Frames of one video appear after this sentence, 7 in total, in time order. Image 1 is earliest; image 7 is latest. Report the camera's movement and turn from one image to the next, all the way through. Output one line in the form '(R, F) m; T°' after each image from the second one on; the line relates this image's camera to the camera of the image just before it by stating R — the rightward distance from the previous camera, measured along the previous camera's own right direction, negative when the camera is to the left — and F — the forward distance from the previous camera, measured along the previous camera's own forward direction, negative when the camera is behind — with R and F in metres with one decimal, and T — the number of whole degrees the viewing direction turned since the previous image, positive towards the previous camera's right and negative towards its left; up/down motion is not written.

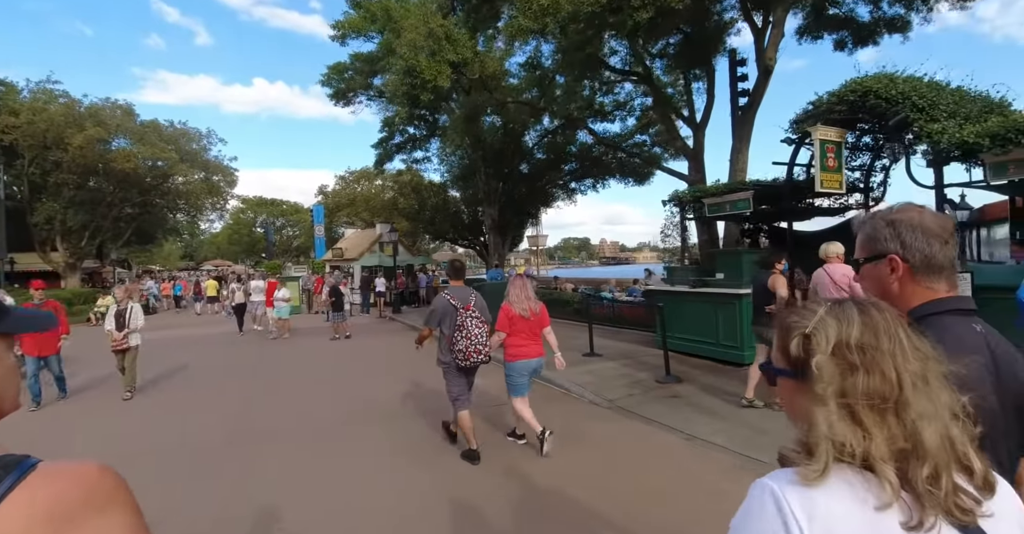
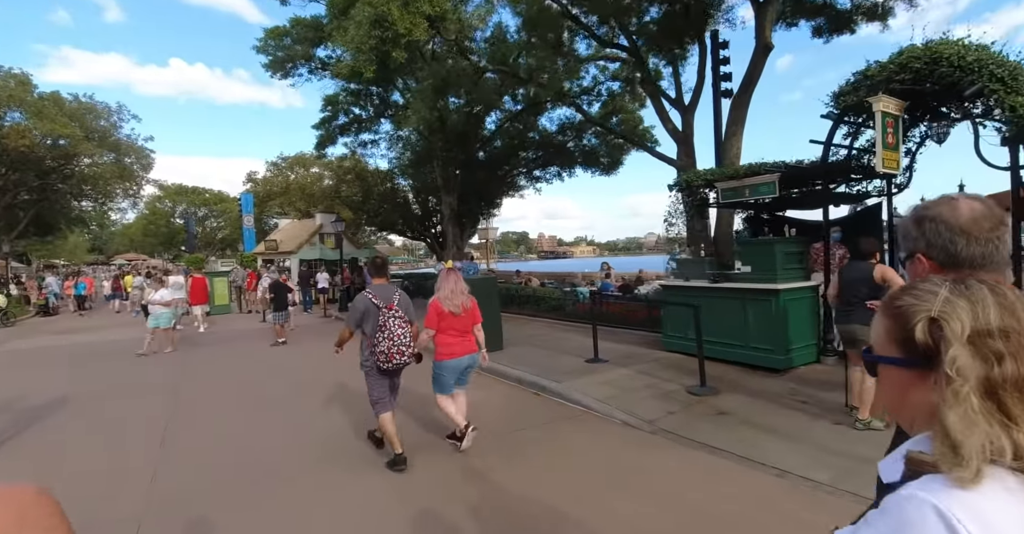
(-0.8, +1.3) m; +7°
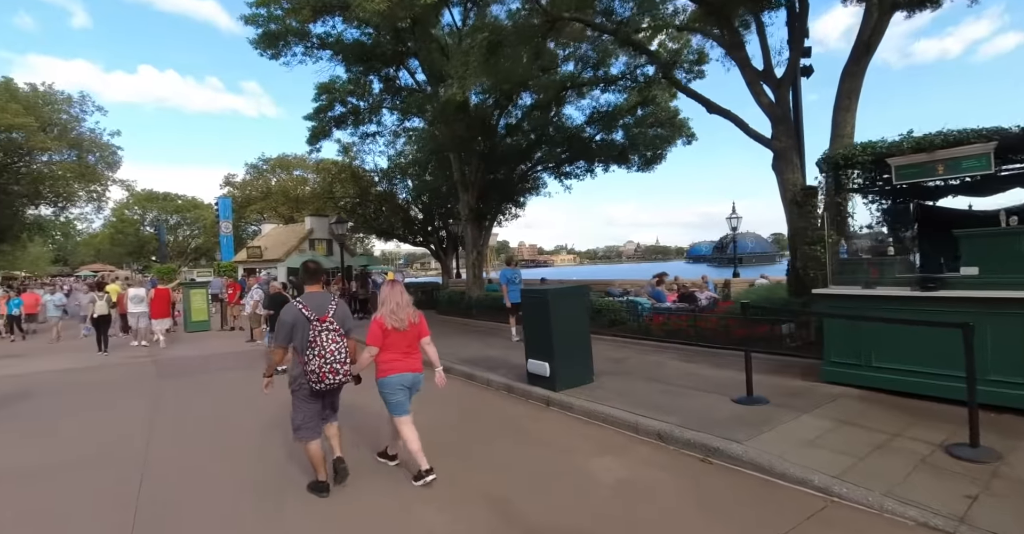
(-1.5, +2.1) m; +2°
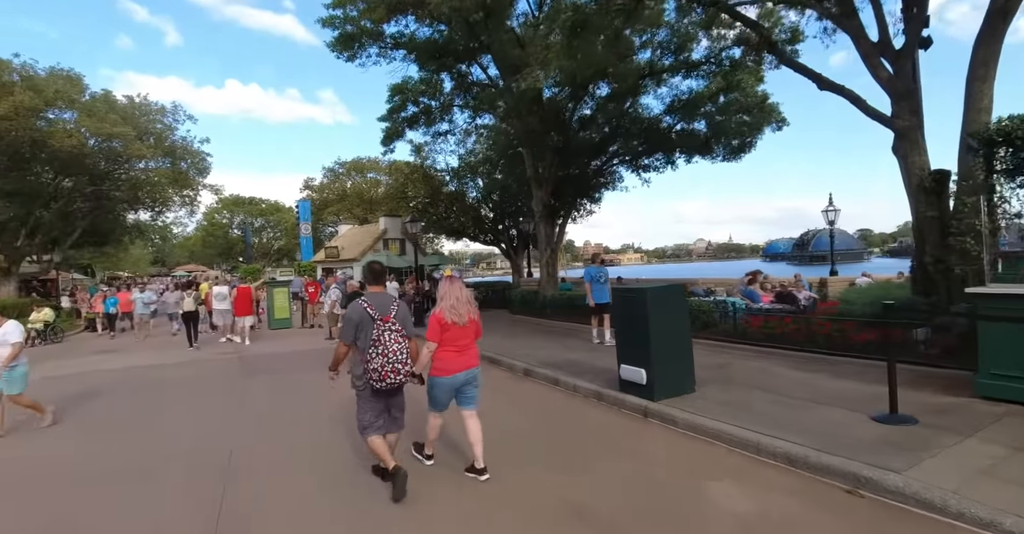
(-0.3, +0.5) m; -7°
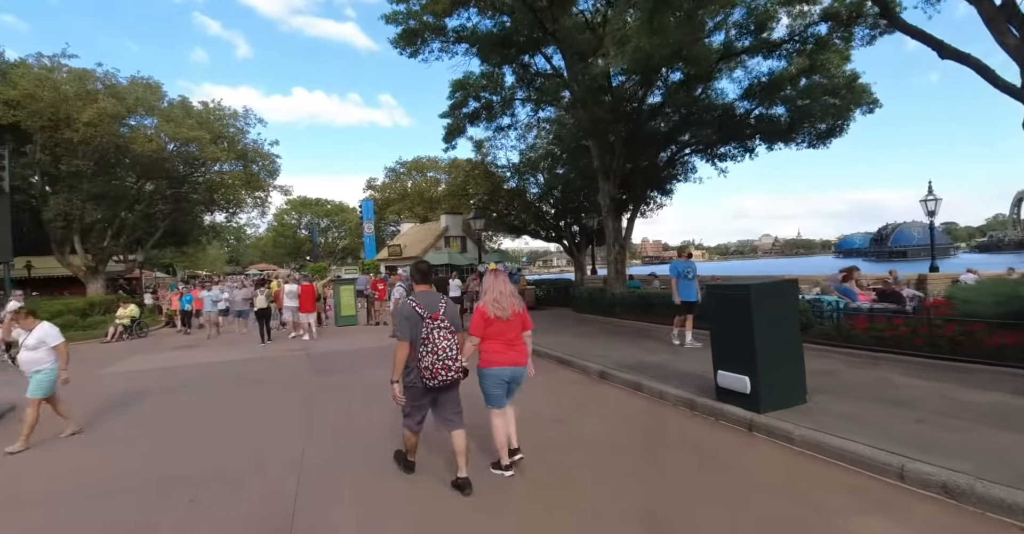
(-0.3, +0.4) m; -6°
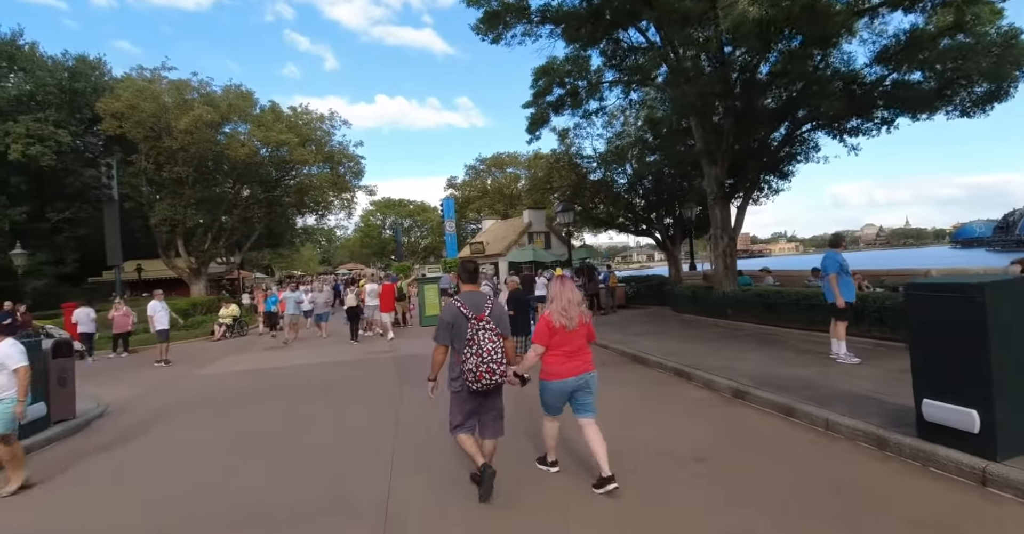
(-0.4, +0.9) m; -9°
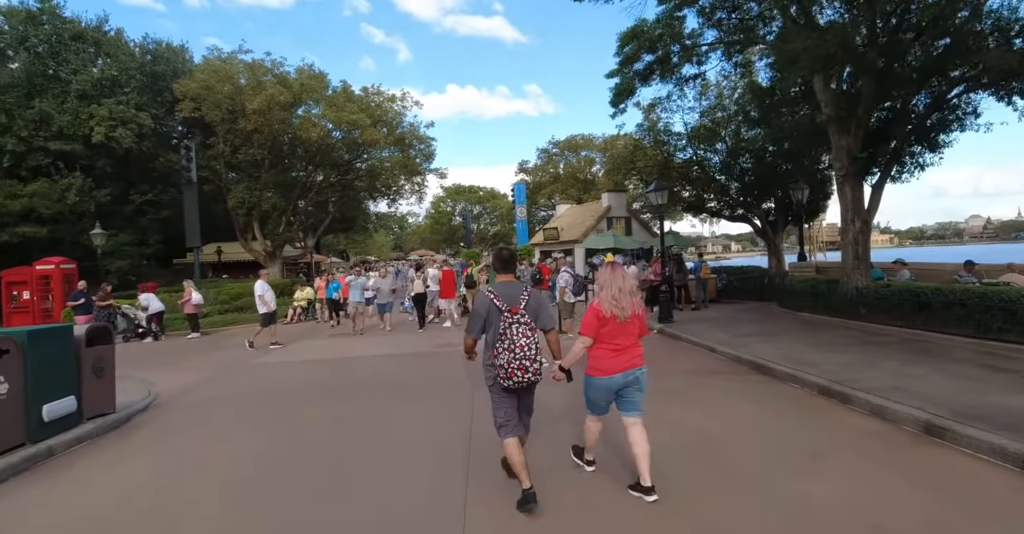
(-0.3, +1.2) m; -8°
